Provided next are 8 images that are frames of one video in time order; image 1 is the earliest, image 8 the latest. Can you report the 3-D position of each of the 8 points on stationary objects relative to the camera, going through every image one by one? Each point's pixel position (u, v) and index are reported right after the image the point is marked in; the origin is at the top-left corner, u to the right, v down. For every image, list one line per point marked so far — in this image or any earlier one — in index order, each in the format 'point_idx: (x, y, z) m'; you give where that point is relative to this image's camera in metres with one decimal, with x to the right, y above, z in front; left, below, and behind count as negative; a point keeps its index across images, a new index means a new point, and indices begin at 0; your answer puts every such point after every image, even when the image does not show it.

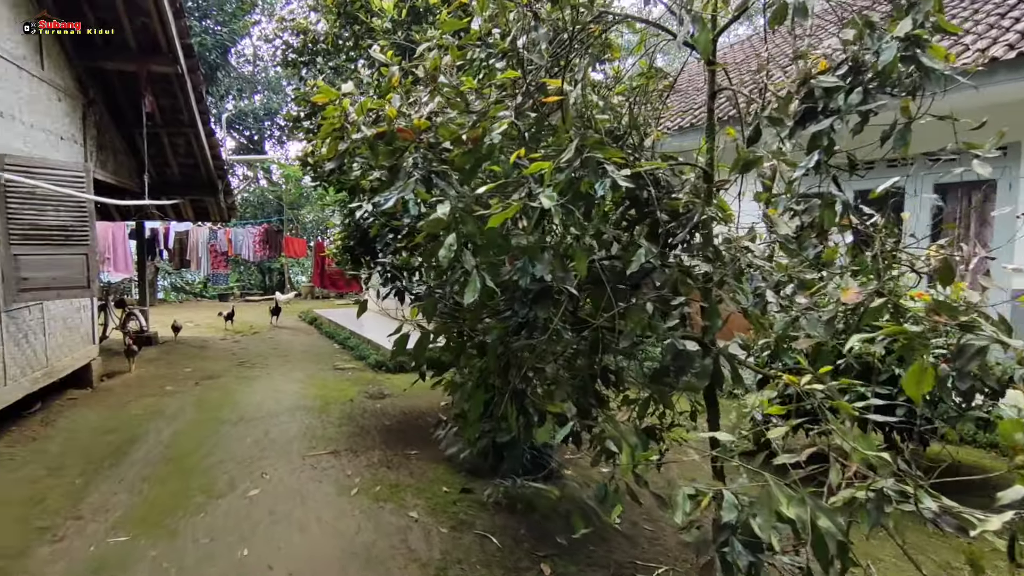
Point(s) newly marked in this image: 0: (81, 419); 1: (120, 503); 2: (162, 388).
0: (-3.6, -1.1, +5.1) m
1: (-2.2, -1.2, +3.4) m
2: (-3.5, -1.0, +6.1) m
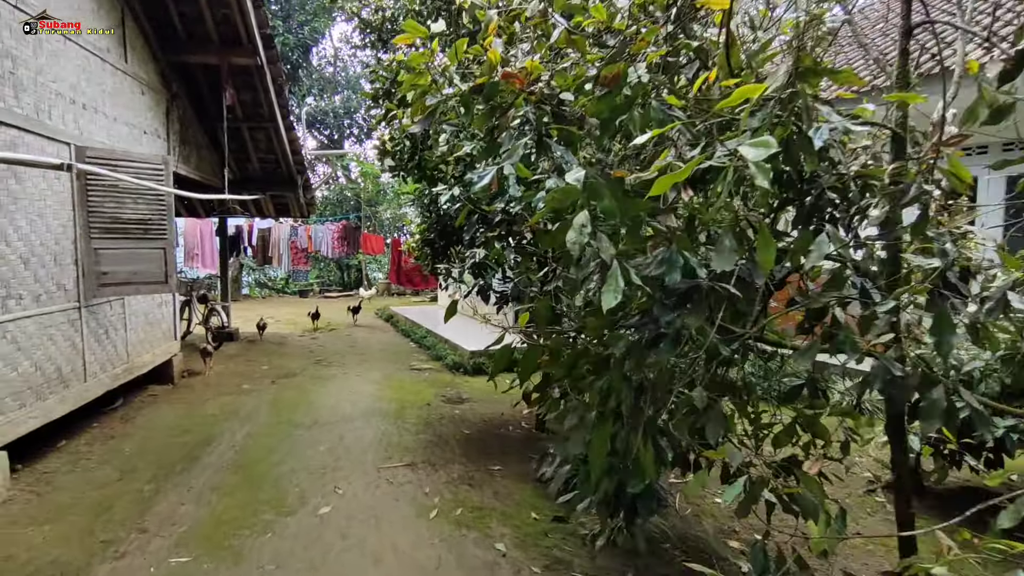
0: (-2.9, -1.1, +5.0) m
1: (-1.7, -1.2, +3.2) m
2: (-2.7, -1.0, +5.9) m
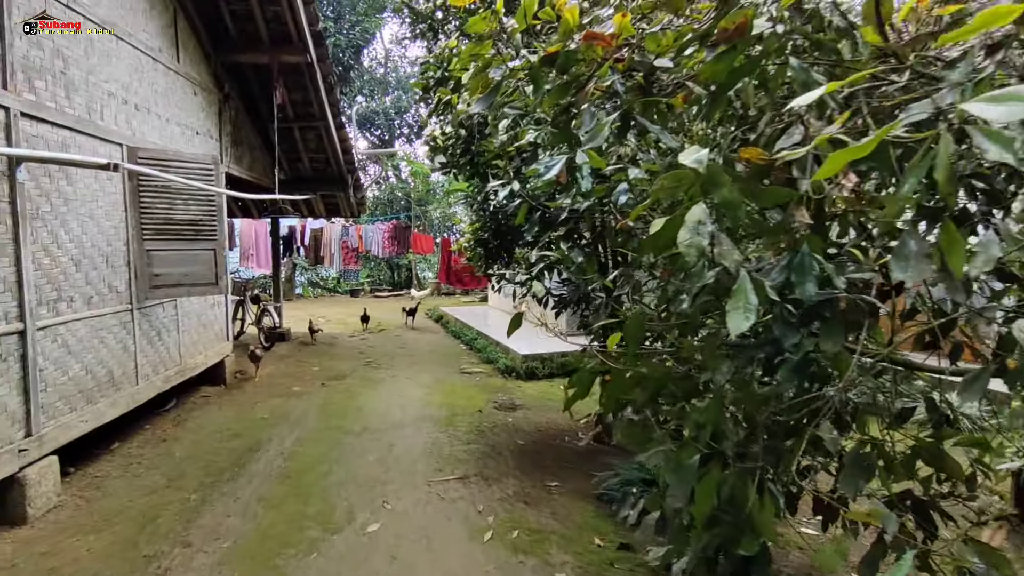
0: (-2.4, -1.1, +4.9) m
1: (-1.4, -1.2, +3.1) m
2: (-2.1, -1.0, +5.9) m
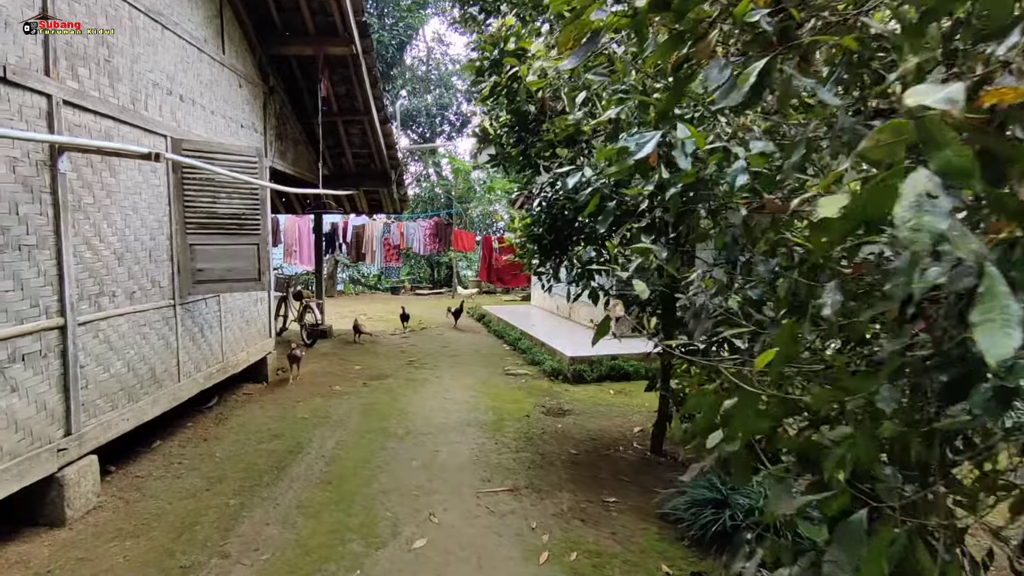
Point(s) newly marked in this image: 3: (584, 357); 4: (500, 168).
0: (-2.1, -1.0, +4.8) m
1: (-1.1, -1.2, +2.9) m
2: (-1.7, -0.9, +5.7) m
3: (+0.7, -0.7, +6.2) m
4: (-0.1, +0.9, +4.6) m
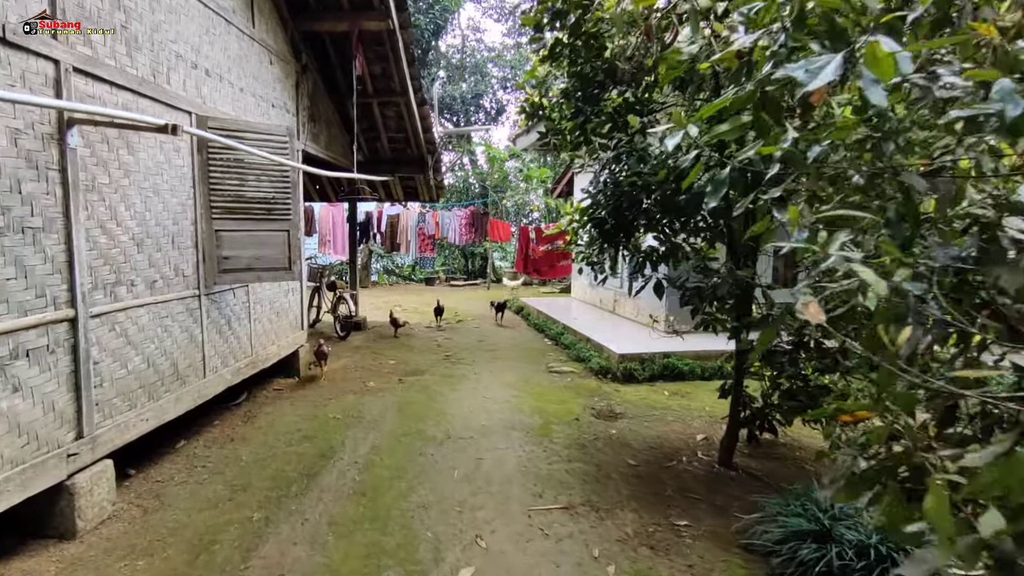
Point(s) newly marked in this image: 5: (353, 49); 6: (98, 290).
0: (-1.7, -1.0, +4.5) m
1: (-0.9, -1.1, +2.5) m
2: (-1.3, -0.9, +5.4) m
3: (+1.2, -0.6, +5.8) m
4: (+0.3, +1.0, +4.2) m
5: (-1.5, +2.3, +5.7) m
6: (-2.1, 0.0, +3.0) m
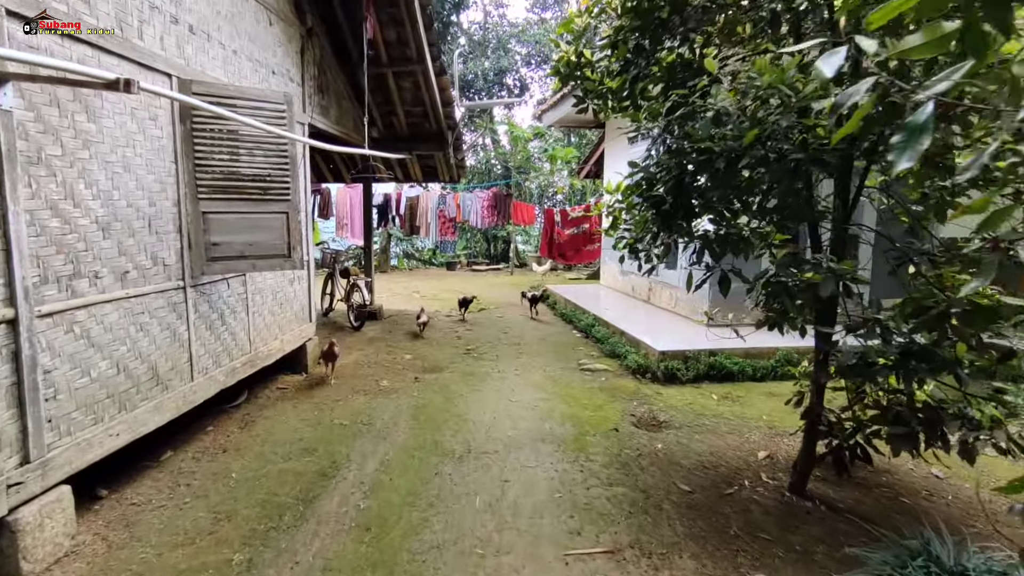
0: (-1.5, -0.9, +4.0) m
1: (-0.8, -1.1, +2.0) m
2: (-1.1, -0.8, +4.9) m
3: (+1.4, -0.5, +5.2) m
4: (+0.4, +1.0, +3.6) m
5: (-1.3, +2.4, +5.2) m
6: (-1.9, 0.0, +2.5) m
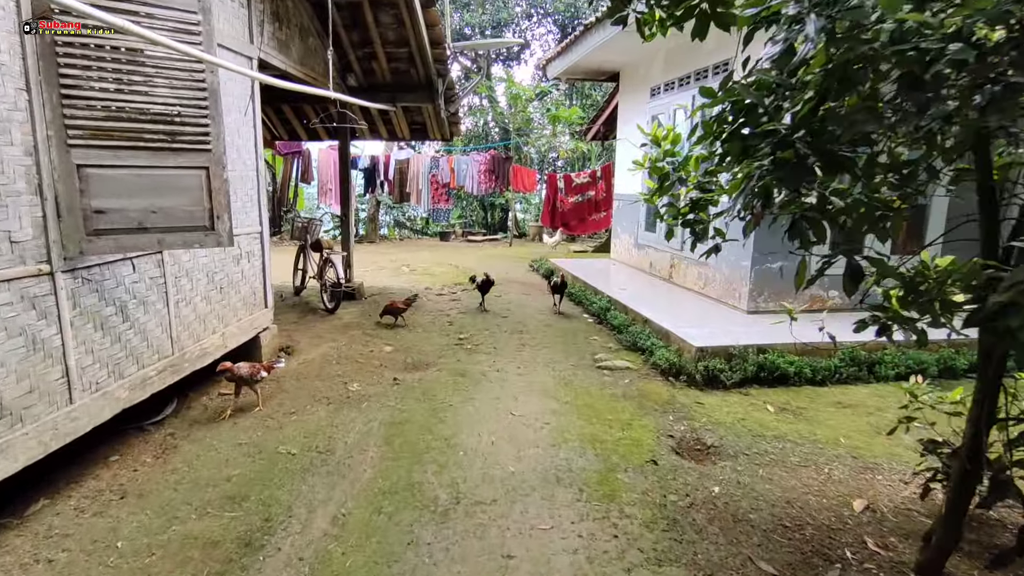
0: (-1.5, -0.8, +3.0) m
1: (-0.7, -1.2, +1.1) m
2: (-1.1, -0.6, +3.9) m
3: (+1.4, -0.4, +4.2) m
4: (+0.5, +1.1, +2.5) m
5: (-1.2, +2.5, +4.0) m
6: (-1.9, 0.0, +1.5) m
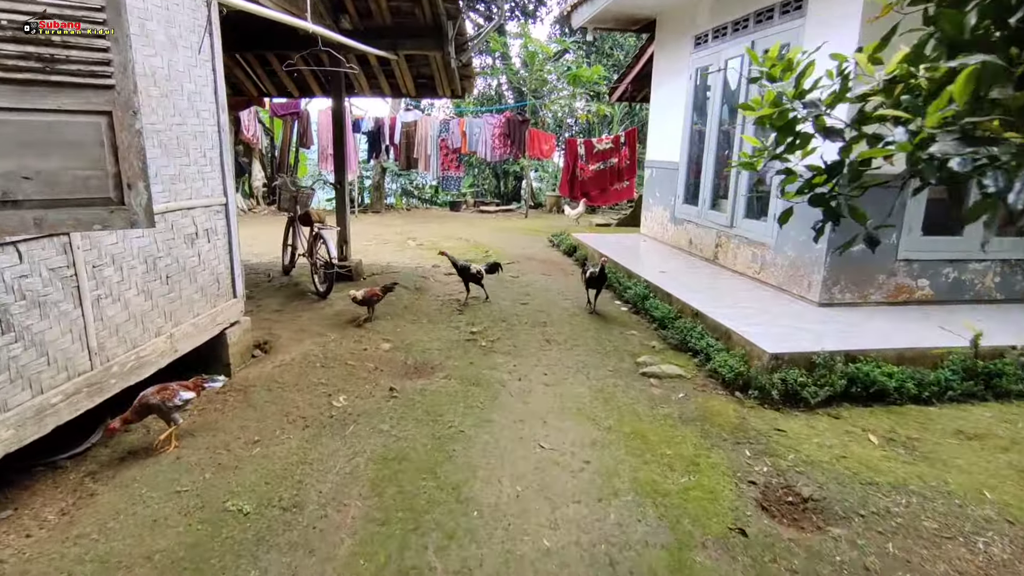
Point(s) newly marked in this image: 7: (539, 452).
0: (-1.4, -0.8, +2.2) m
1: (-0.7, -1.3, +0.3) m
2: (-0.9, -0.6, +3.1) m
3: (+1.5, -0.4, +3.3) m
4: (+0.6, +1.0, +1.6) m
5: (-1.1, +2.6, +3.0) m
6: (-1.8, 0.0, +0.7) m
7: (+0.1, -0.7, +2.6) m
